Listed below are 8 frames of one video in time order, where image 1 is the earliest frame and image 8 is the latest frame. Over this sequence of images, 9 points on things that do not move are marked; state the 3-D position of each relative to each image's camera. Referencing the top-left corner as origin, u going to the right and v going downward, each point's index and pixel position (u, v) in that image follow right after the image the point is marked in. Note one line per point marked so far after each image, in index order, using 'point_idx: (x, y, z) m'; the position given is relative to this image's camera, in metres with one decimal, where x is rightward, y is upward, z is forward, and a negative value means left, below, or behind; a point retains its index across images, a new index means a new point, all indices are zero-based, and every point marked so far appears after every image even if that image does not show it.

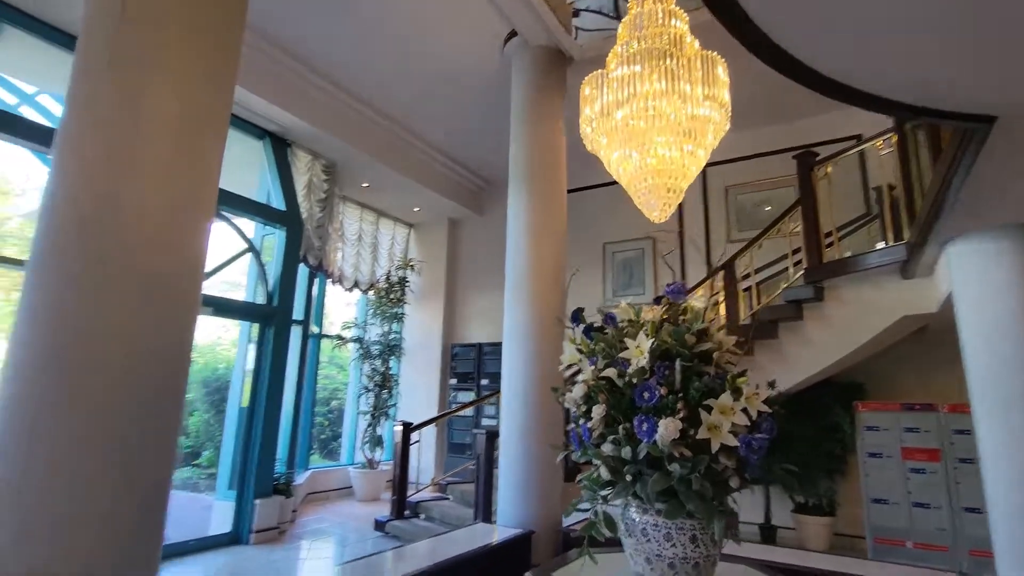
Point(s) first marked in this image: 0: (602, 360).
0: (+0.4, -0.3, +2.3) m
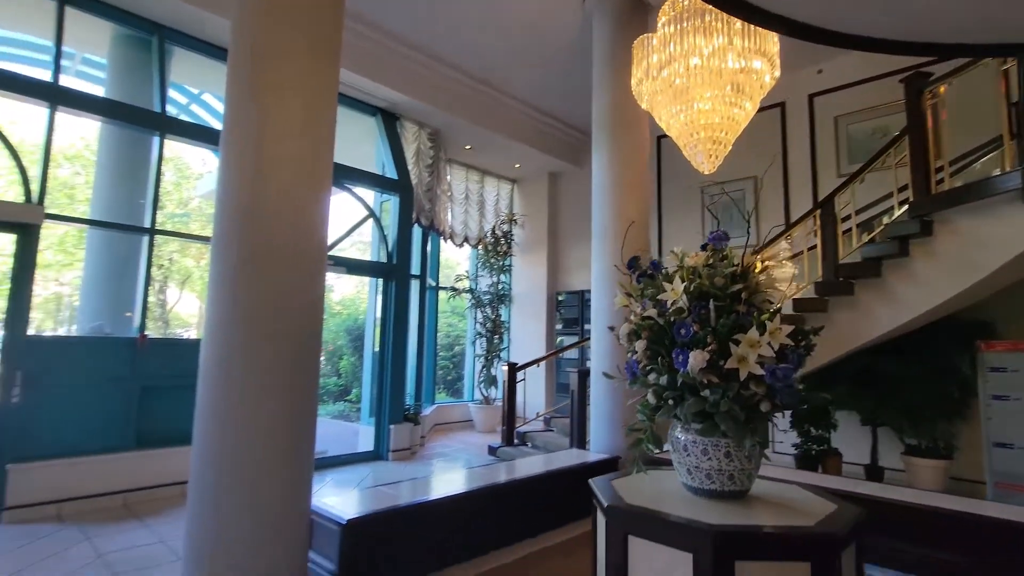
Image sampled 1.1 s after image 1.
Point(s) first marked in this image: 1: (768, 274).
0: (+0.7, -0.1, +2.6) m
1: (+1.2, +0.1, +2.5) m
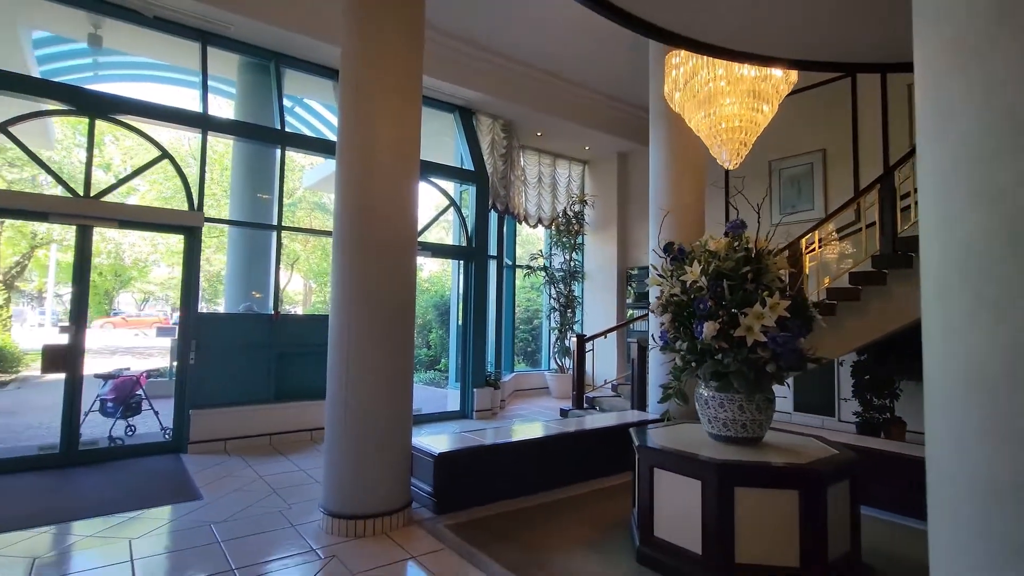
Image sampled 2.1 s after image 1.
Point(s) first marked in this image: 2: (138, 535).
0: (+0.9, 0.0, +3.1) m
1: (+1.5, +0.2, +2.9) m
2: (-2.4, -1.6, +3.6) m
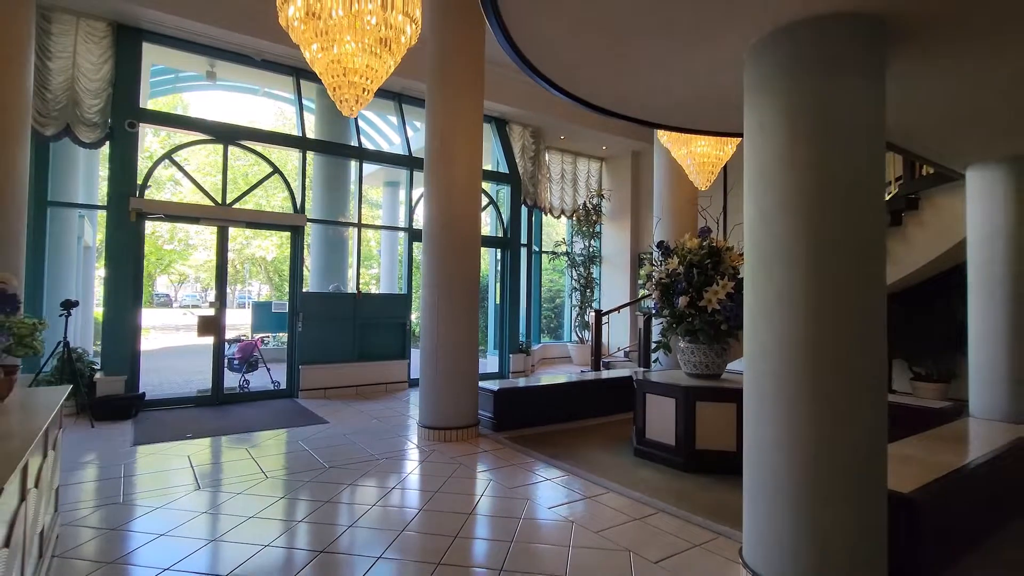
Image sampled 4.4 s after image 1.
0: (+1.3, +0.2, +4.5) m
1: (+1.8, +0.3, +4.3) m
2: (-2.1, -1.5, +5.2) m
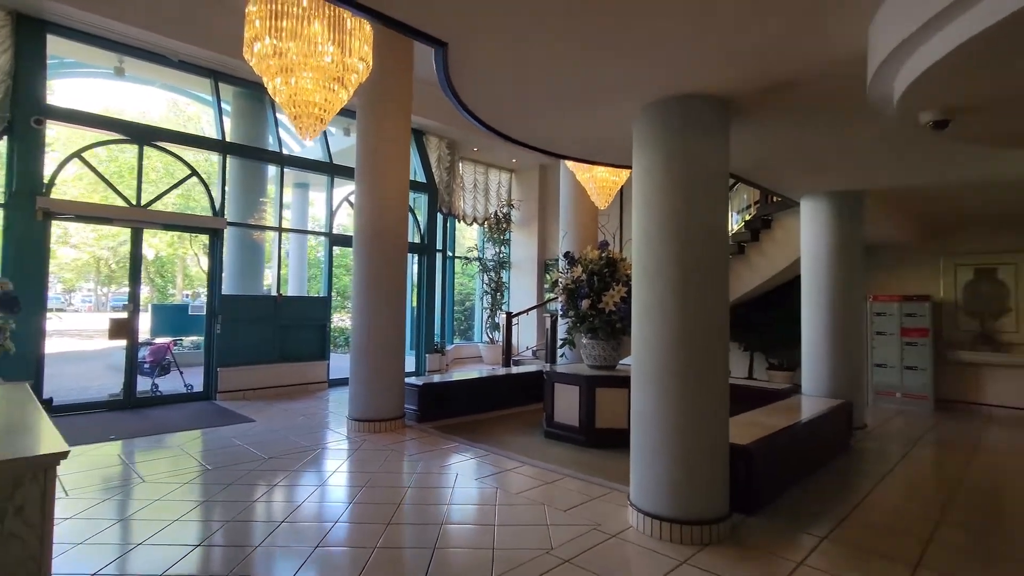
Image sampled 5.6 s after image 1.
0: (+0.5, +0.1, +5.3) m
1: (+1.1, +0.2, +5.2) m
2: (-2.9, -1.5, +5.4) m
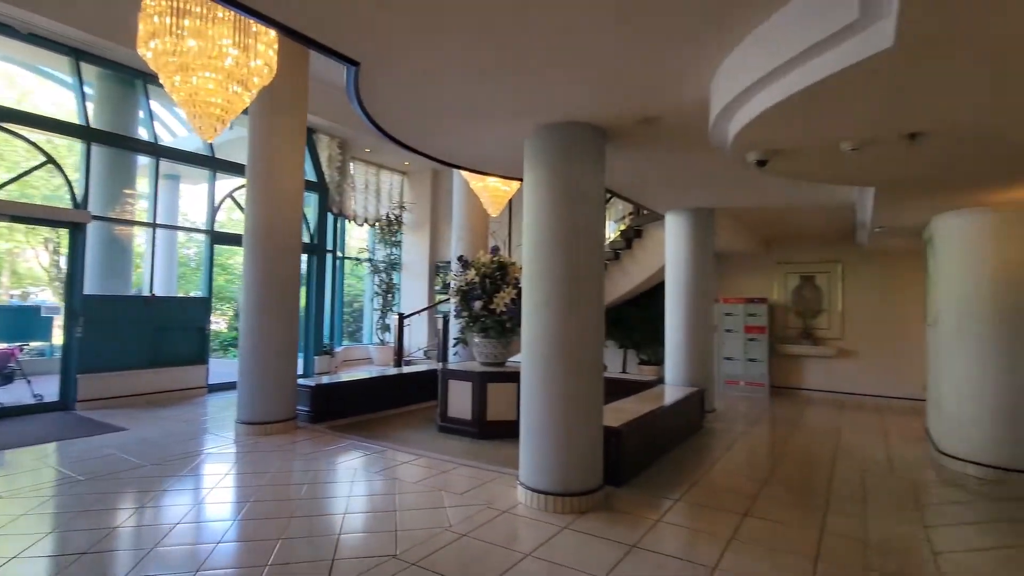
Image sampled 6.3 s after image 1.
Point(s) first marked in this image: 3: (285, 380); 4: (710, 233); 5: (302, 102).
0: (-0.5, +0.1, +5.6) m
1: (0.0, +0.2, +5.6) m
2: (-3.9, -1.5, +5.0) m
3: (-2.2, -0.9, +5.3) m
4: (+2.4, +0.7, +6.4) m
5: (-2.1, +1.8, +5.4) m
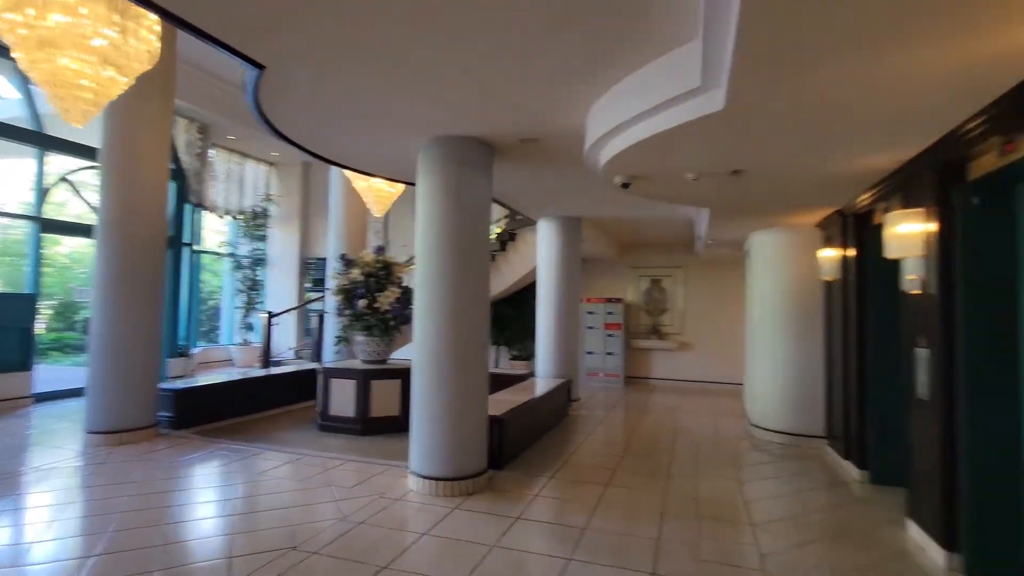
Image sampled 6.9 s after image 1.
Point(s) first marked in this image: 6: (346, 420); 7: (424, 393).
0: (-1.7, +0.1, +5.6) m
1: (-1.2, +0.2, +5.7) m
2: (-4.9, -1.5, +4.2) m
3: (-3.3, -0.9, +4.9) m
4: (+0.9, +0.6, +7.1) m
5: (-3.2, +1.9, +5.0) m
6: (-1.6, -1.3, +5.3) m
7: (-0.6, -0.7, +3.8) m
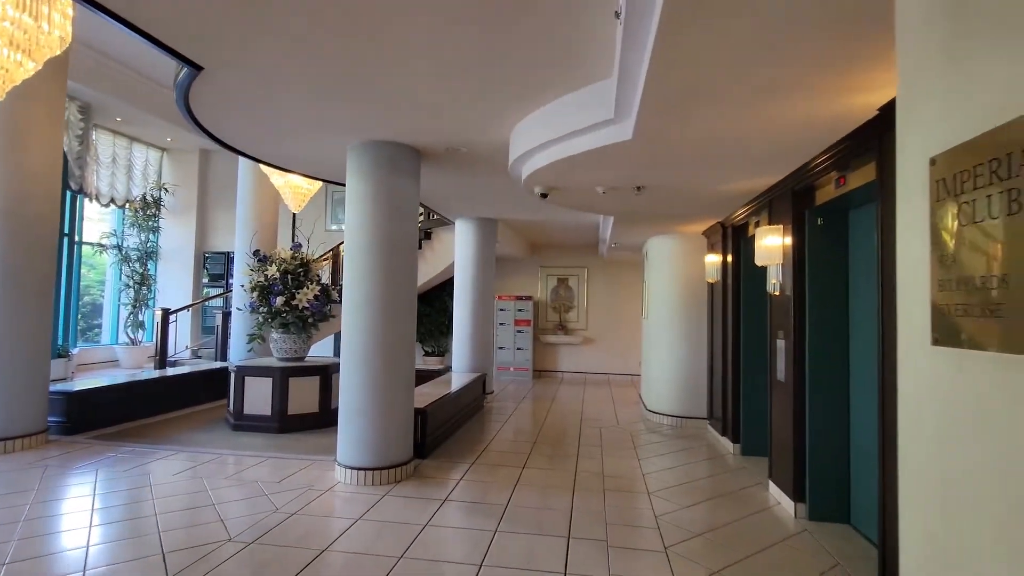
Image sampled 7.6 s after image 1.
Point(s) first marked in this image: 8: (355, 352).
0: (-2.6, +0.1, +5.5) m
1: (-2.1, +0.3, +5.7) m
2: (-5.4, -1.4, +3.6) m
3: (-4.1, -0.8, +4.5) m
4: (-0.3, +0.7, +7.5) m
5: (-3.9, +1.9, +4.7) m
6: (-2.5, -1.3, +5.3) m
7: (-1.2, -0.7, +3.9) m
8: (-1.1, -0.5, +3.9) m
